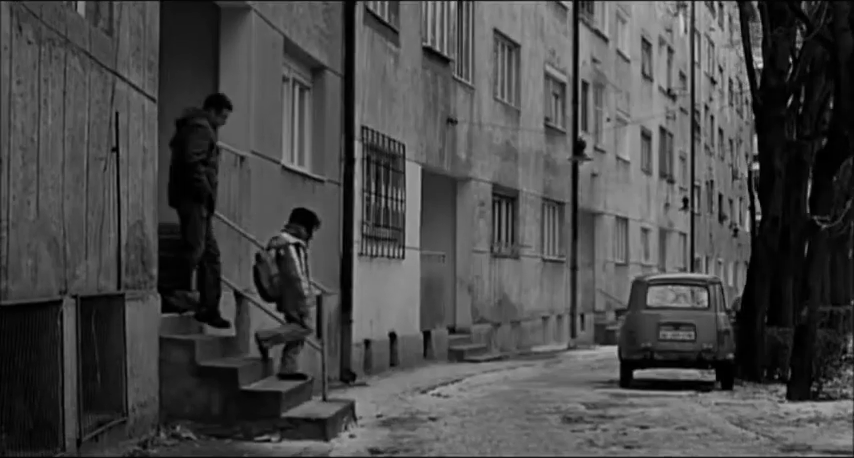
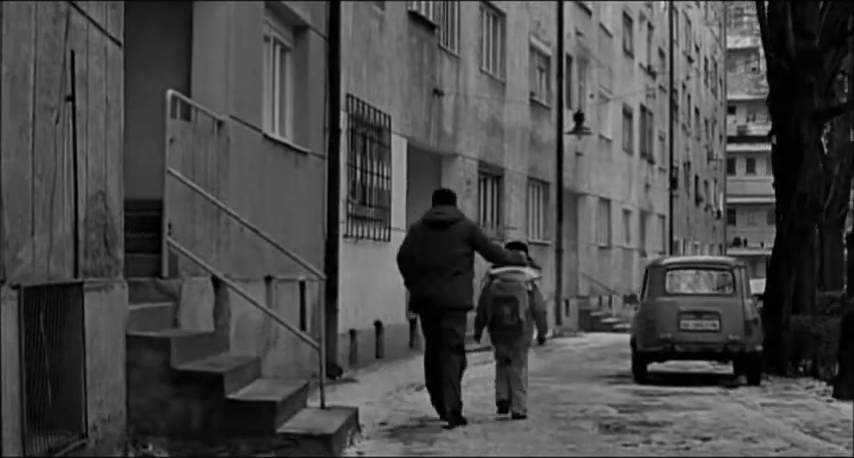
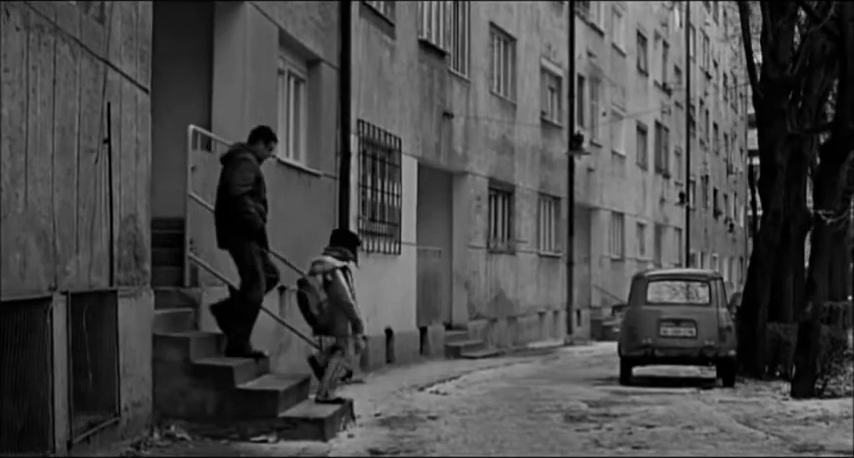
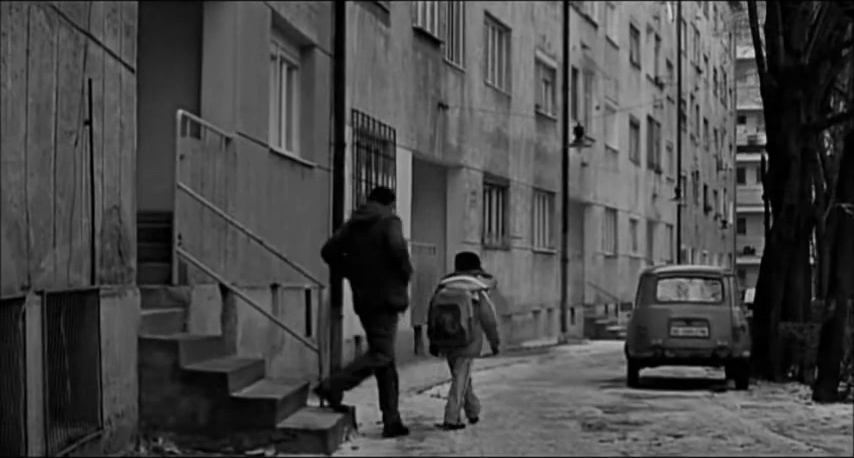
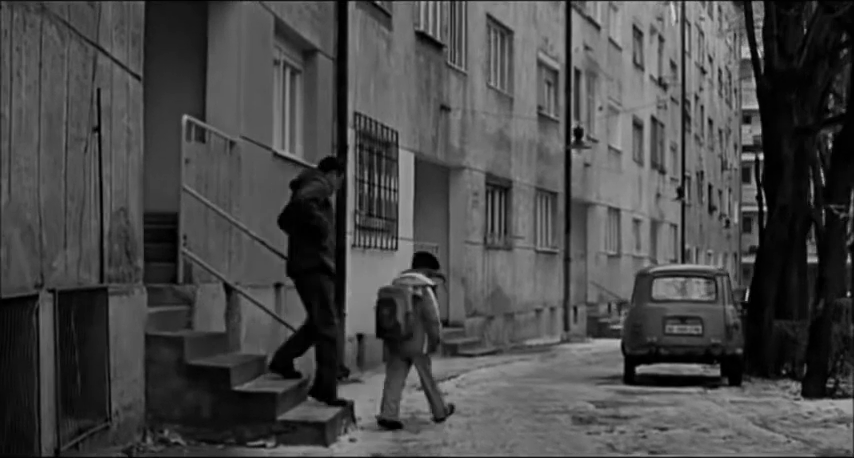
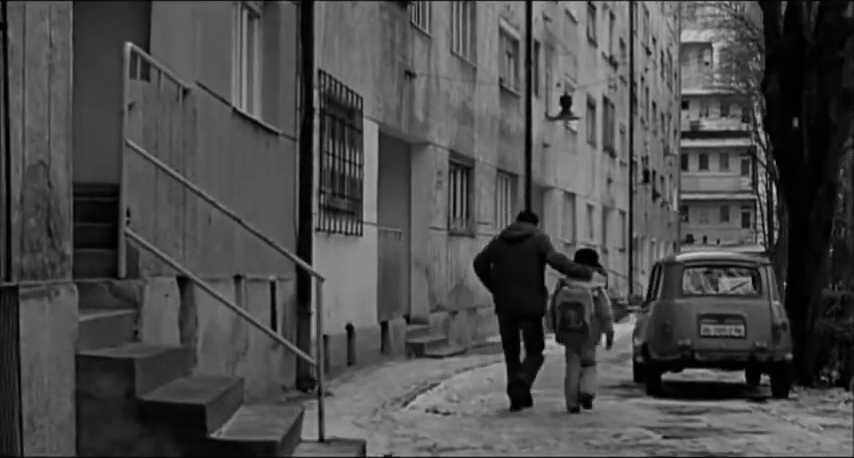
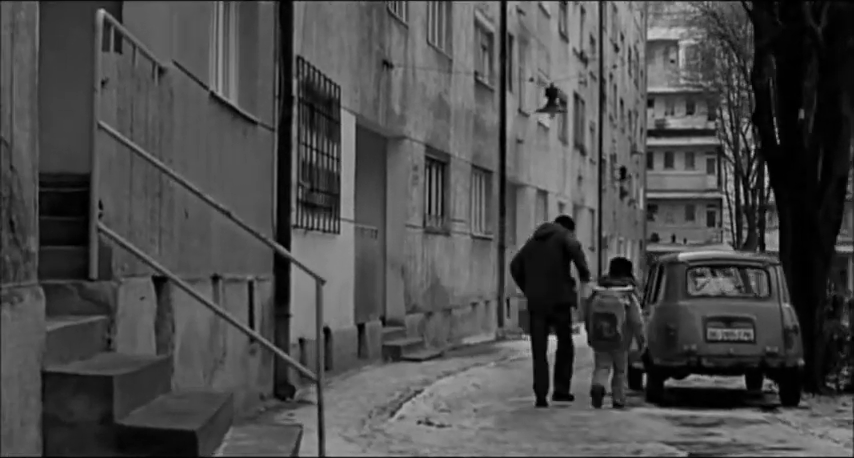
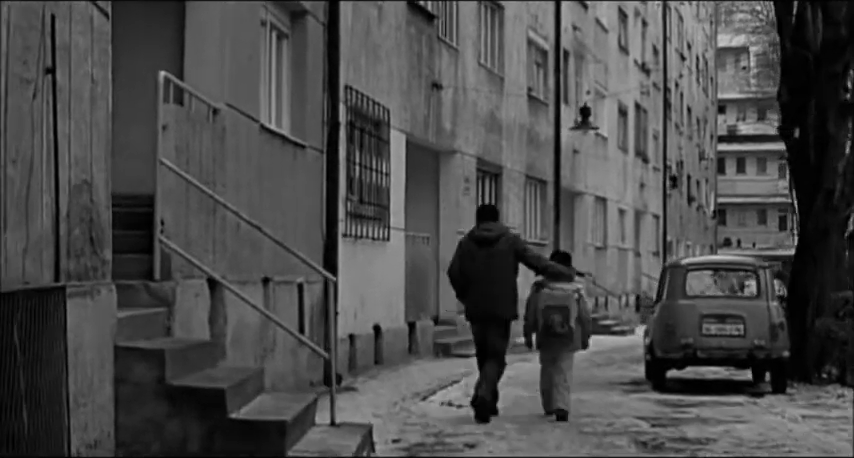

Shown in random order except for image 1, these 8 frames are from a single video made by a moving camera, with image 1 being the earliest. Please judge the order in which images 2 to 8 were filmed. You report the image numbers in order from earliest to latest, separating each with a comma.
3, 5, 4, 2, 8, 6, 7
